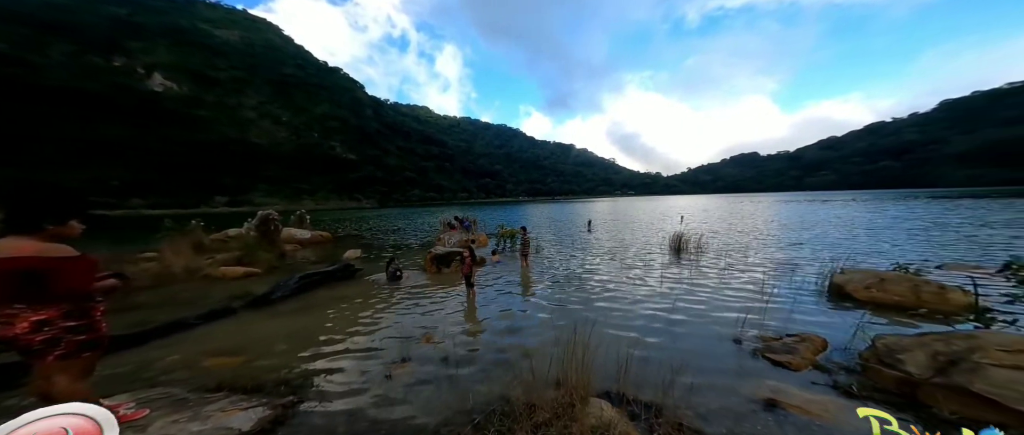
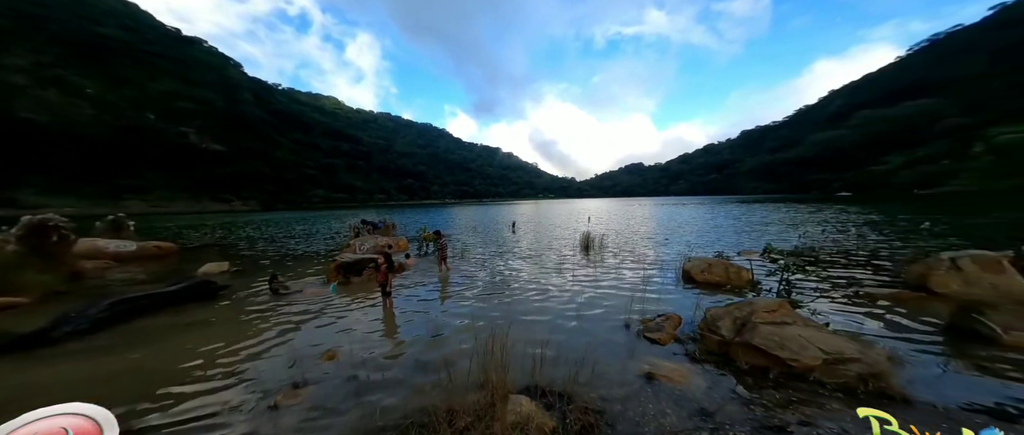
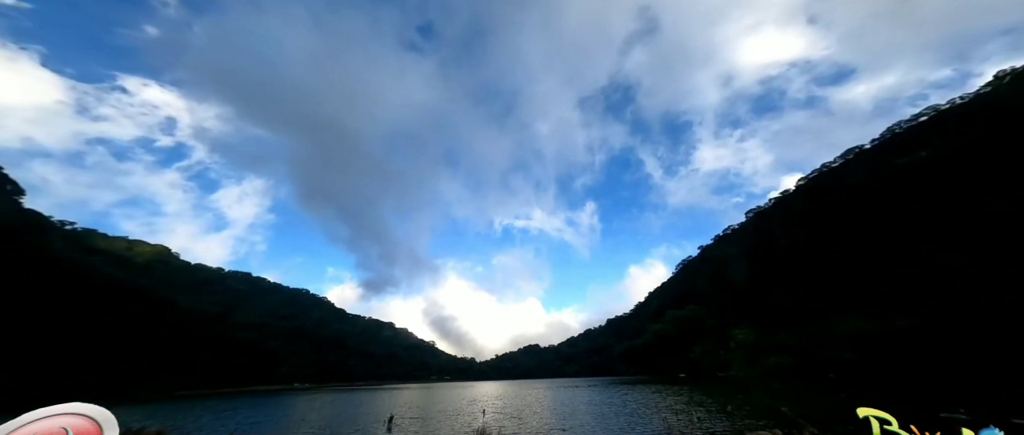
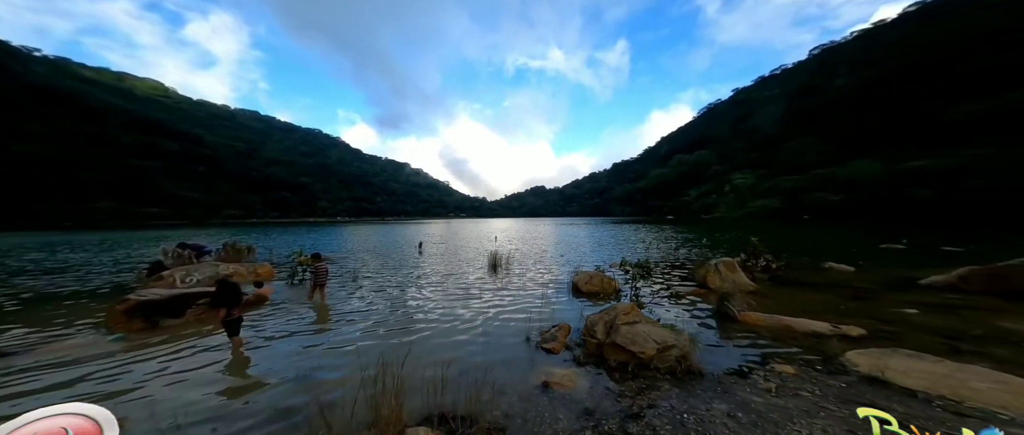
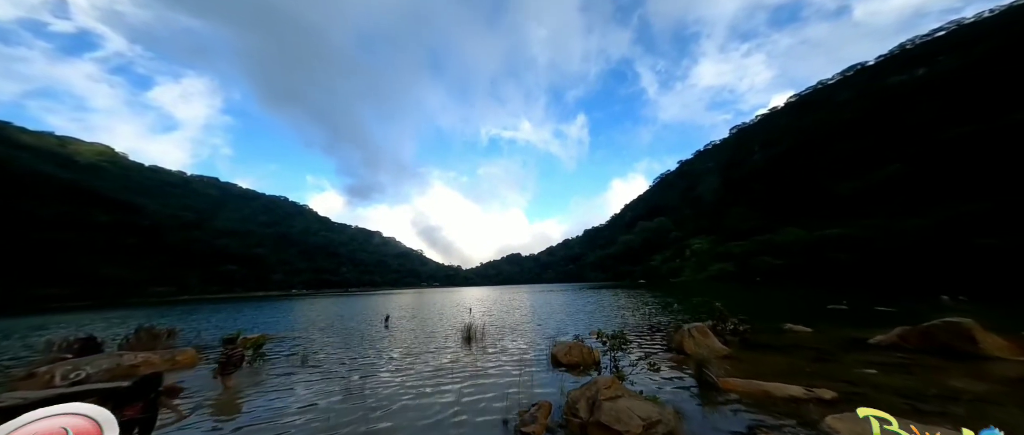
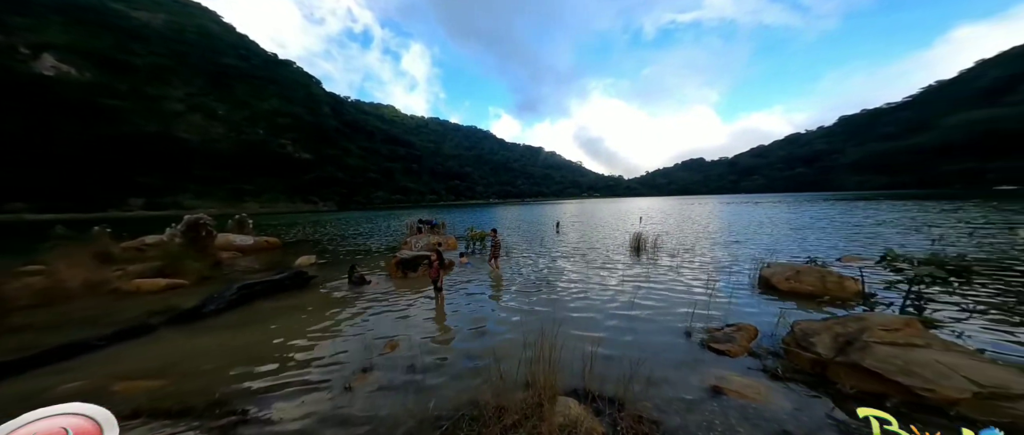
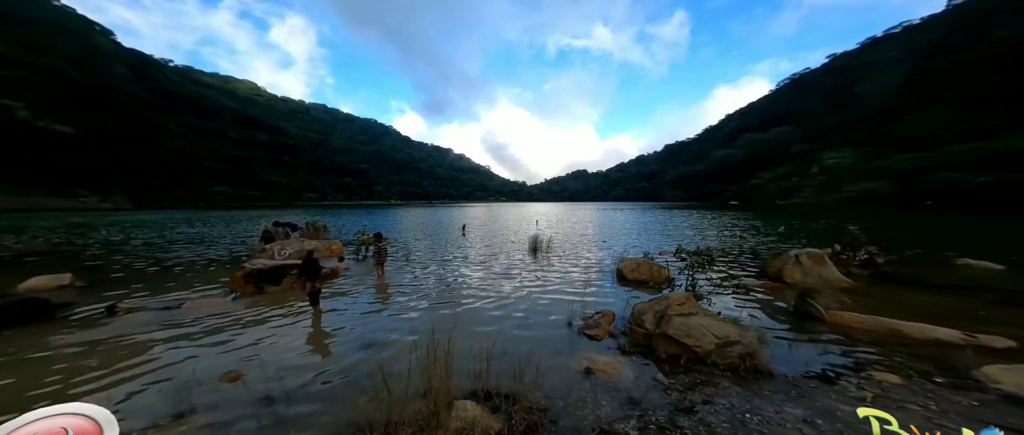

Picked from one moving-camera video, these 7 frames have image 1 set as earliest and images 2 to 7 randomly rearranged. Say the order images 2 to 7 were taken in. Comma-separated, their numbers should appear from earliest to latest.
6, 2, 7, 4, 5, 3
